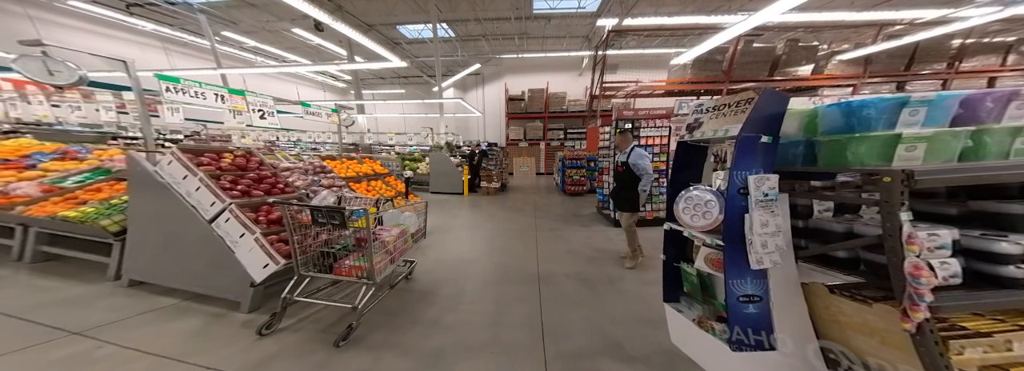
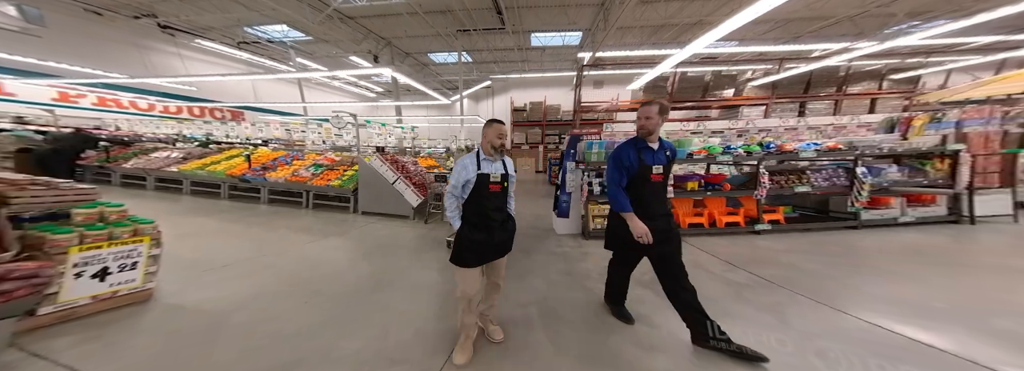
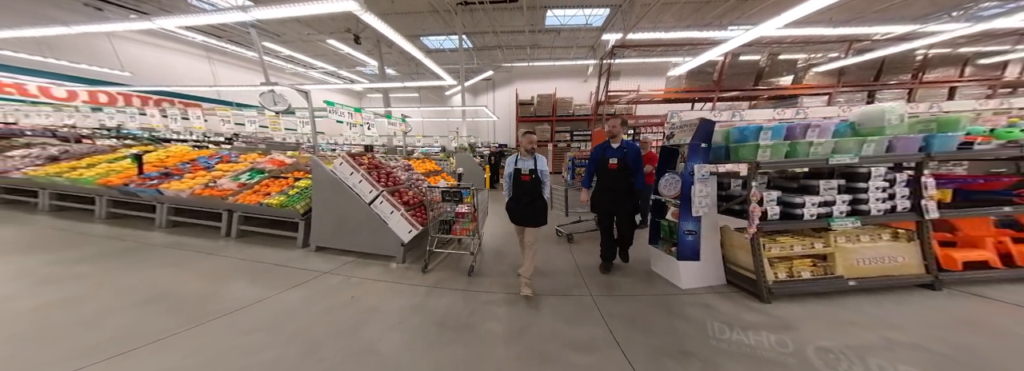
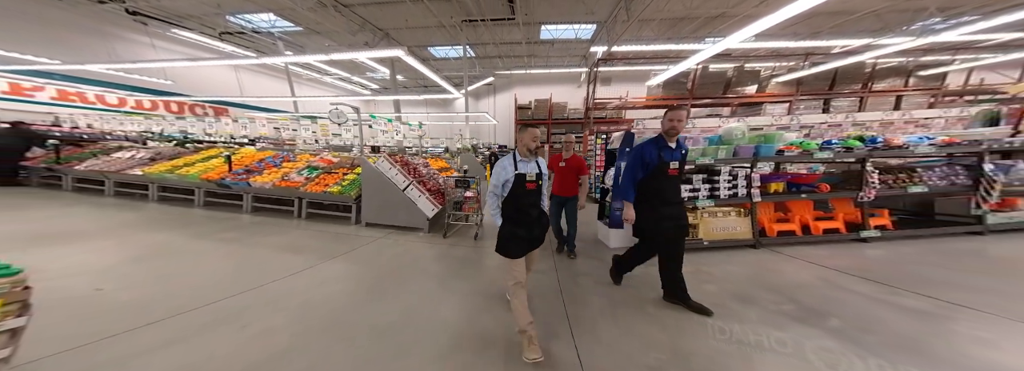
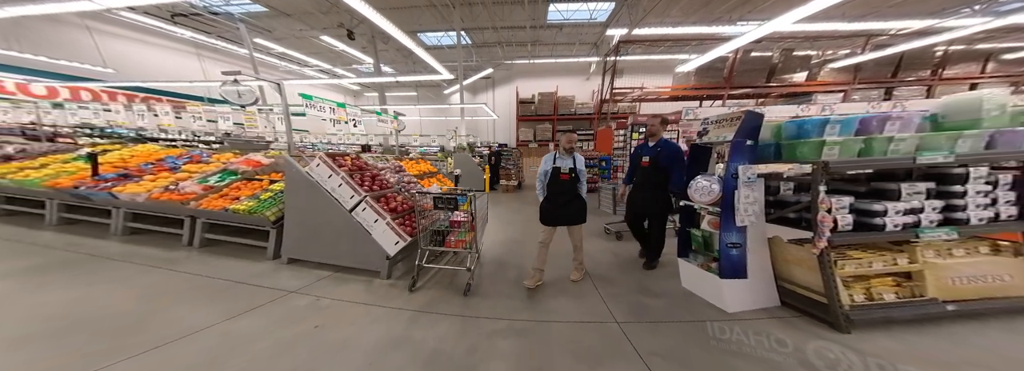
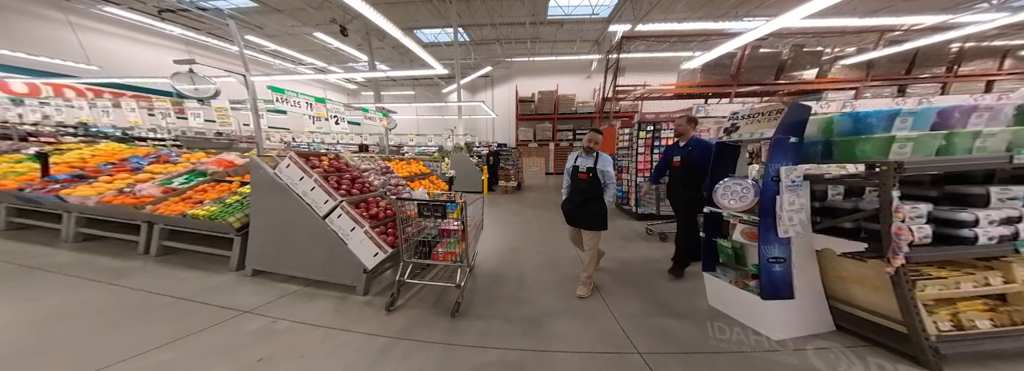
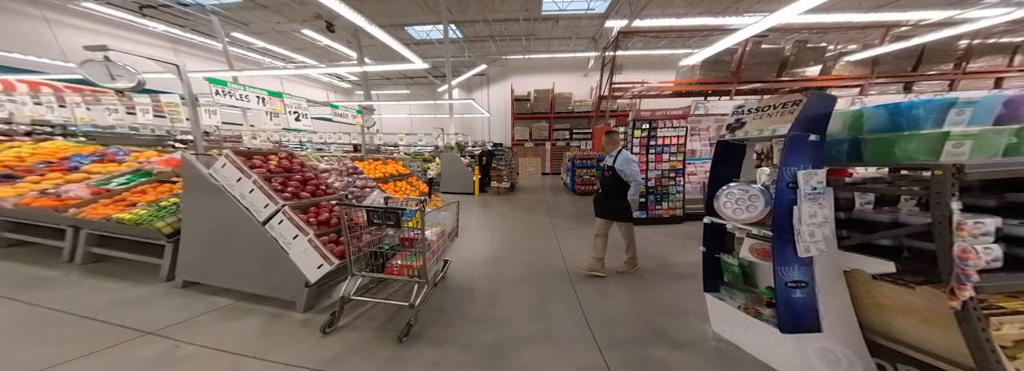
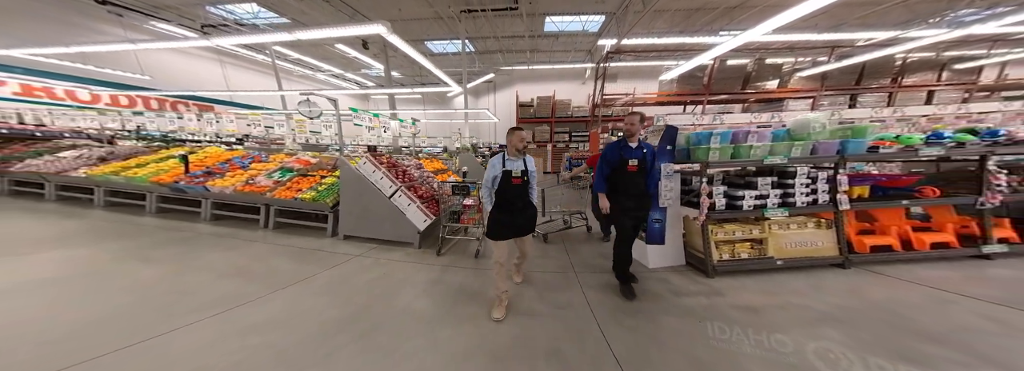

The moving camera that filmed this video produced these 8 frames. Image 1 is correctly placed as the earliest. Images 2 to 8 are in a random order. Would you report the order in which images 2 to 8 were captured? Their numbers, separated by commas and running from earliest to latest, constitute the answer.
7, 6, 5, 3, 8, 4, 2
